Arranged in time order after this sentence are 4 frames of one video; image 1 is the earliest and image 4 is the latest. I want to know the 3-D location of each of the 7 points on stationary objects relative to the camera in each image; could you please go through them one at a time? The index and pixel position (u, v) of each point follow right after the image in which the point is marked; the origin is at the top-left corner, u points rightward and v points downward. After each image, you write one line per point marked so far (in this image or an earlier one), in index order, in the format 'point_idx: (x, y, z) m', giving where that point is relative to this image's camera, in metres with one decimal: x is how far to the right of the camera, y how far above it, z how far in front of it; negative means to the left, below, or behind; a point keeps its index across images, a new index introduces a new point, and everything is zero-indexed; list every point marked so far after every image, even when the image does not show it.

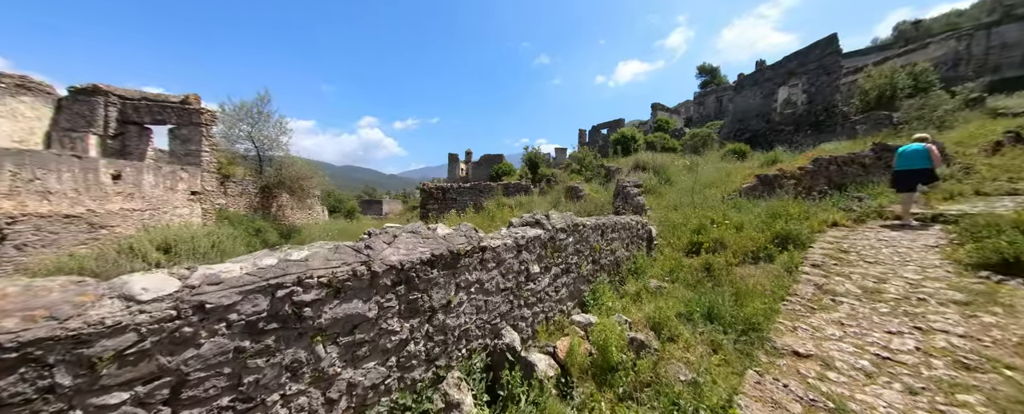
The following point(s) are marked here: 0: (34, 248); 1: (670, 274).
0: (-7.8, -0.7, +4.9) m
1: (+1.6, -0.7, +3.1) m
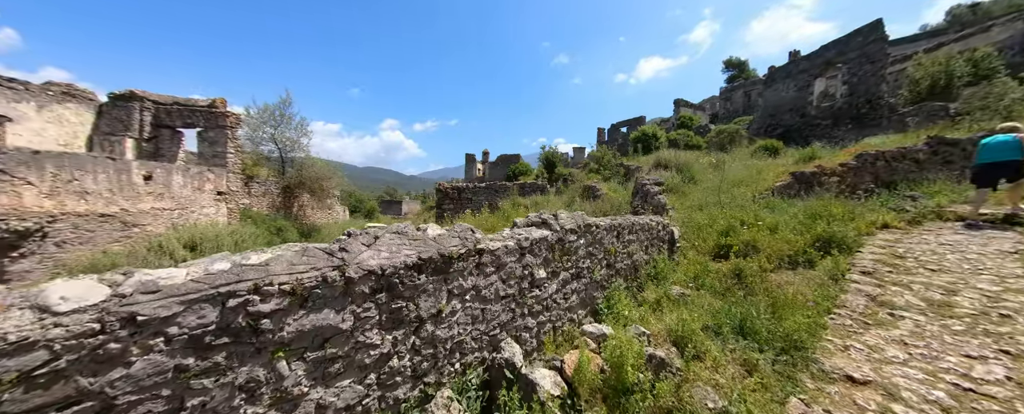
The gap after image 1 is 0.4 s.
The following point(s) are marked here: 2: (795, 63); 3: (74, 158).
0: (-7.6, -0.7, +5.2) m
1: (+1.7, -0.7, +2.8) m
2: (+13.7, +6.9, +14.4) m
3: (-7.6, +0.9, +5.3) m
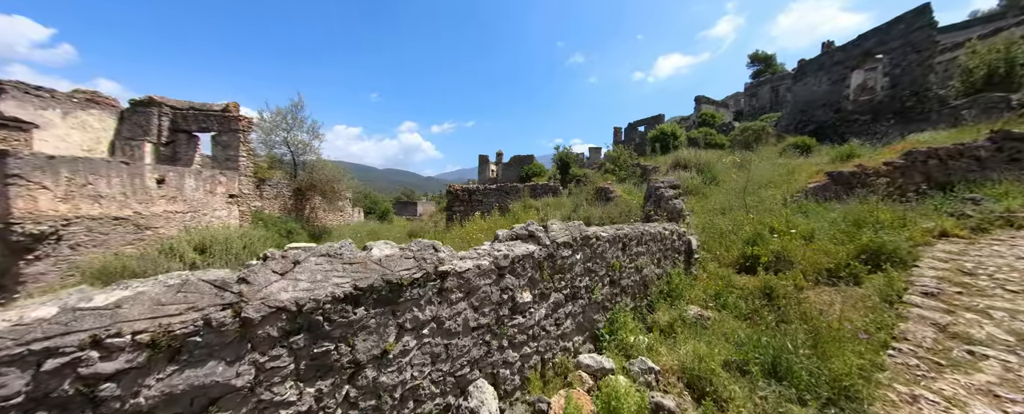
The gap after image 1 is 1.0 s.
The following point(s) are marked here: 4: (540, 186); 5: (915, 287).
0: (-7.5, -0.7, +5.3) m
1: (+1.7, -0.8, +2.5) m
2: (+14.2, +6.8, +13.4) m
3: (-7.5, +0.8, +5.4) m
4: (+1.2, +0.9, +12.4) m
5: (+3.3, -0.7, +2.5) m
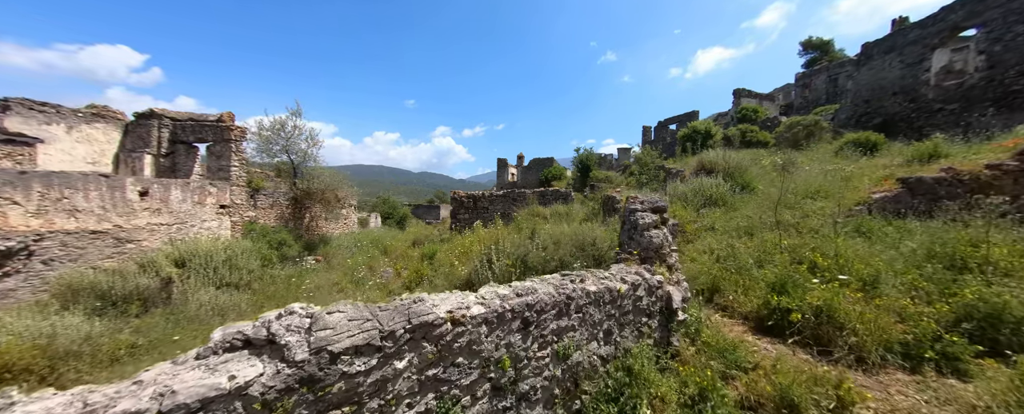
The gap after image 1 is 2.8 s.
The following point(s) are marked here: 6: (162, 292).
0: (-7.9, -1.0, +5.3) m
1: (+0.9, -1.0, +1.5) m
2: (+14.6, +6.5, +11.2) m
3: (-8.0, +0.5, +5.3) m
4: (+1.4, +0.6, +11.4) m
5: (+2.6, -0.9, +1.4) m
6: (-6.6, -1.6, +5.7) m
